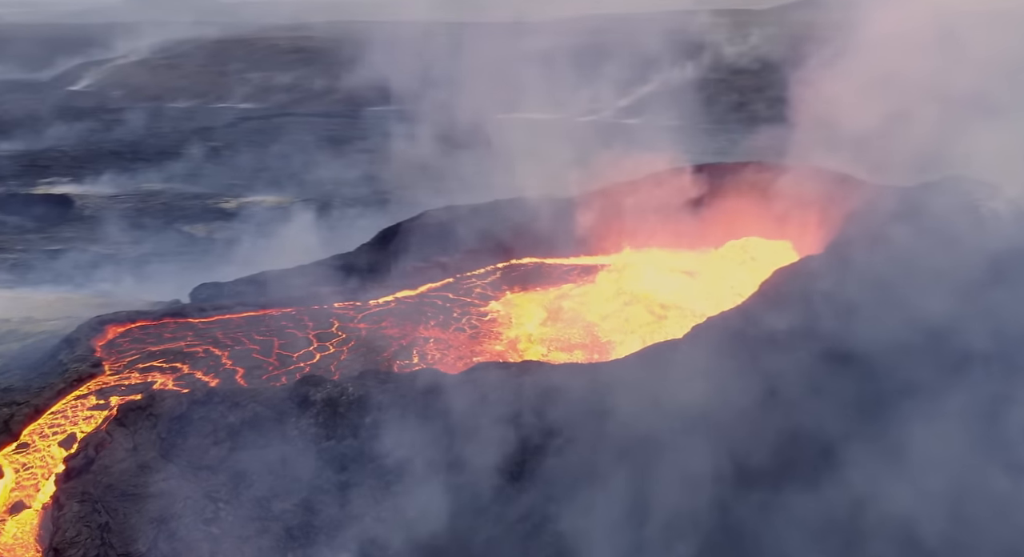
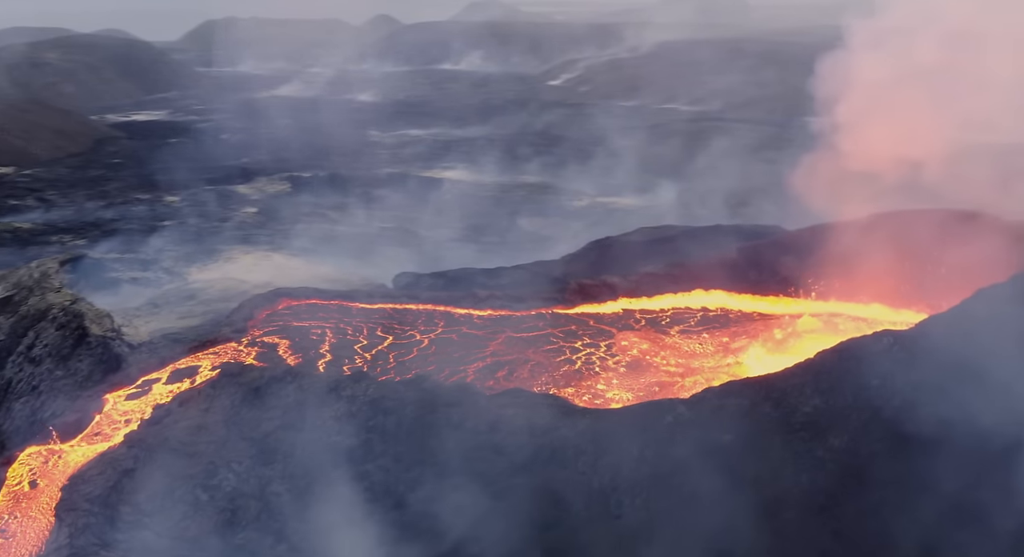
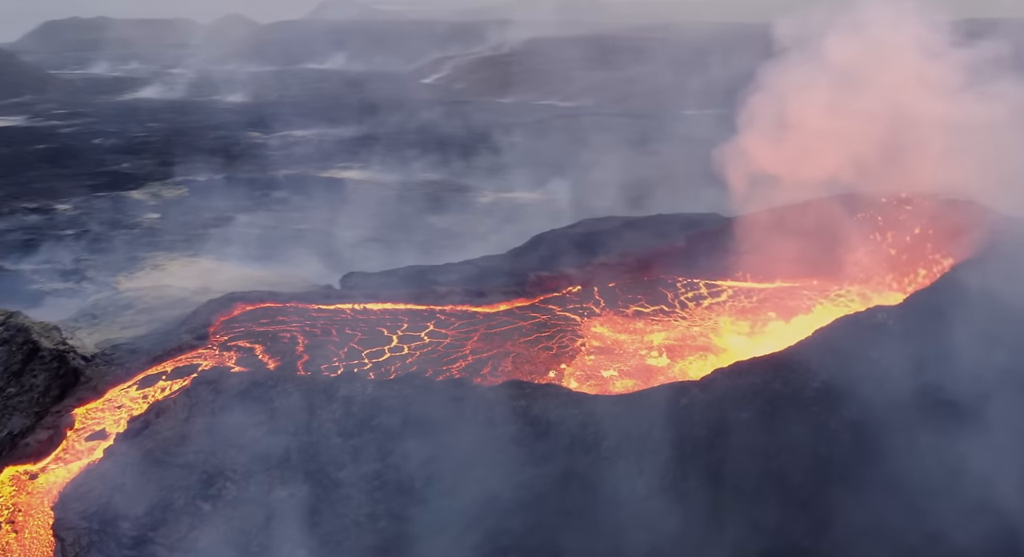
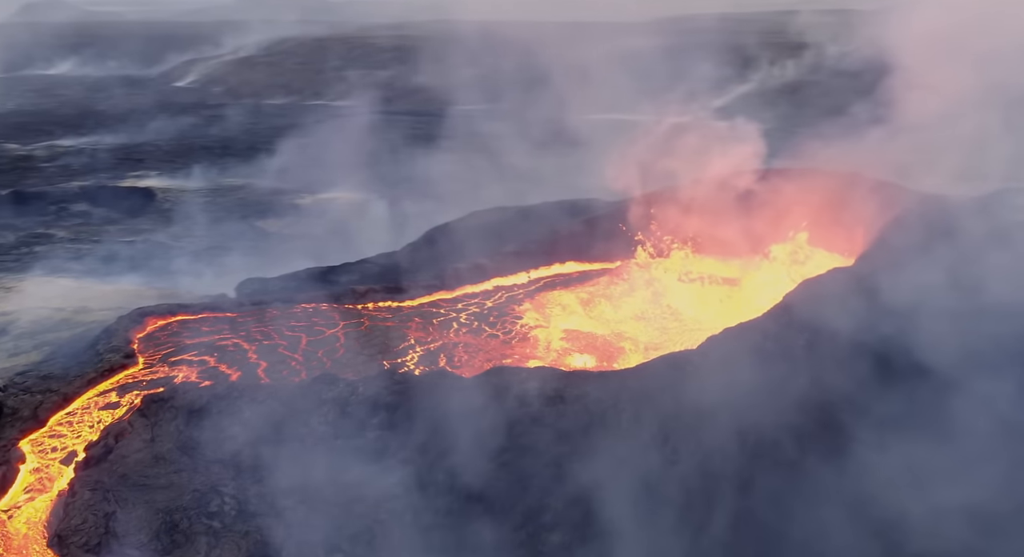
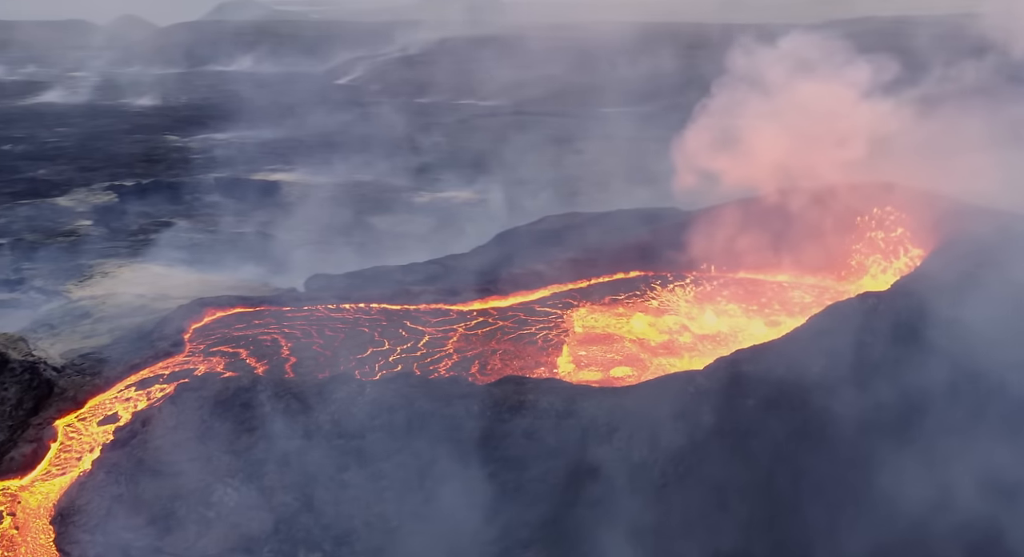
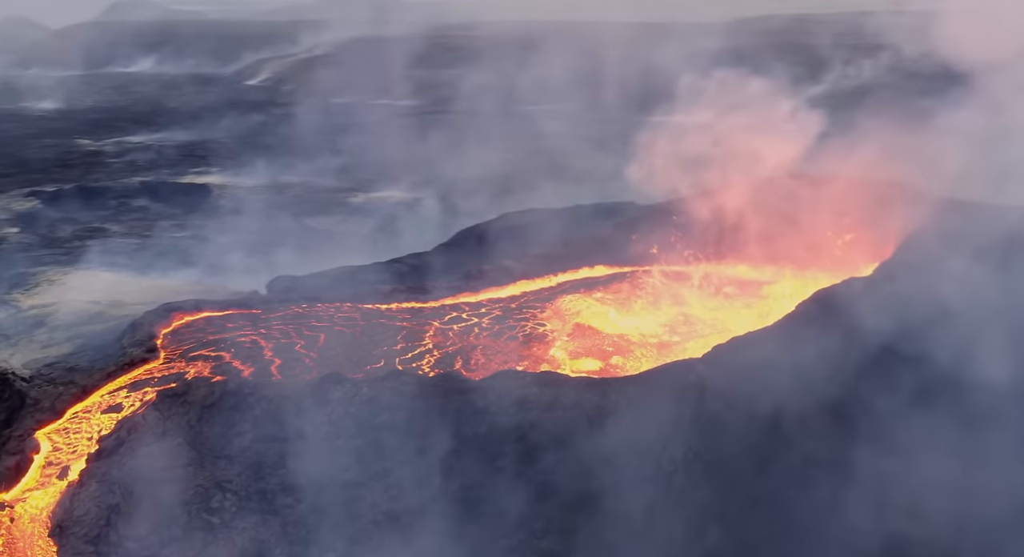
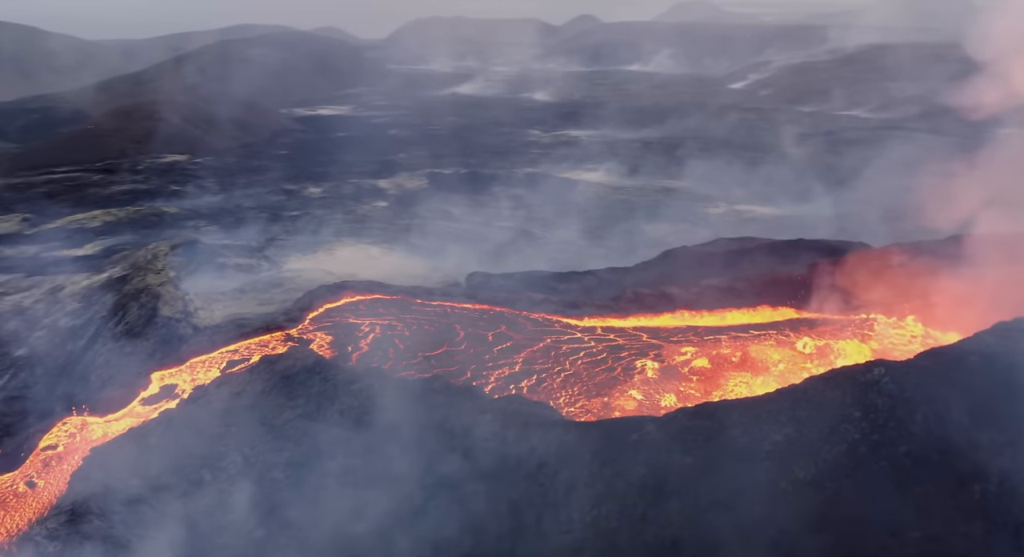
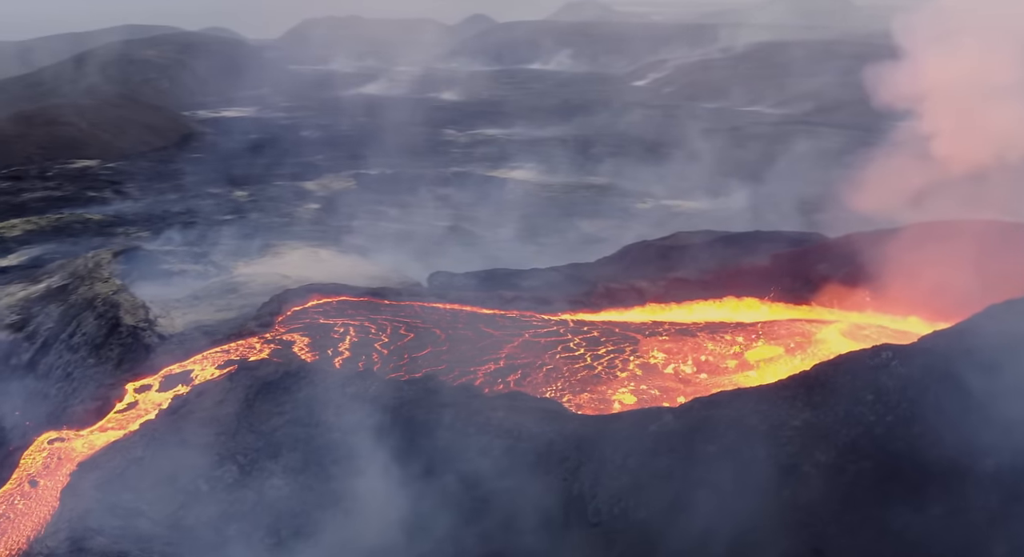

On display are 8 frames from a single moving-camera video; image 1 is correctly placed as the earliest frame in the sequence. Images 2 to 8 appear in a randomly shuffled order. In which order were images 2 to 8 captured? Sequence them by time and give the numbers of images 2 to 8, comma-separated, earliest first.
4, 6, 5, 3, 2, 8, 7
